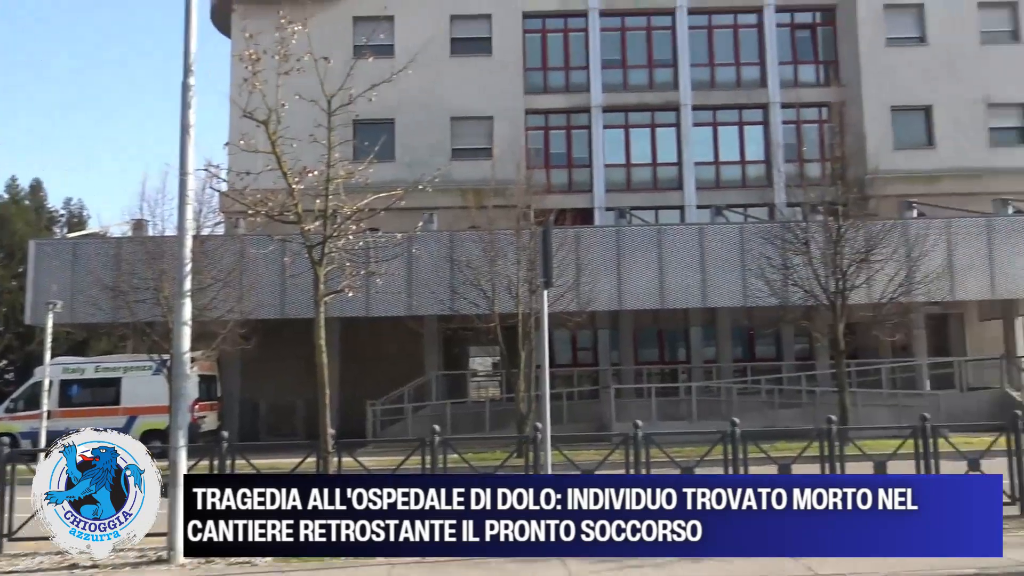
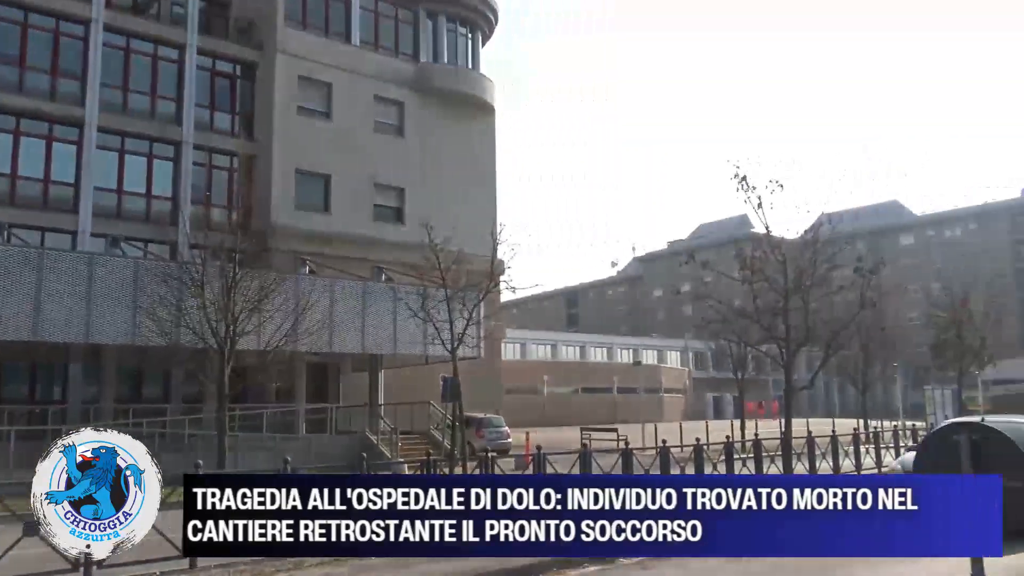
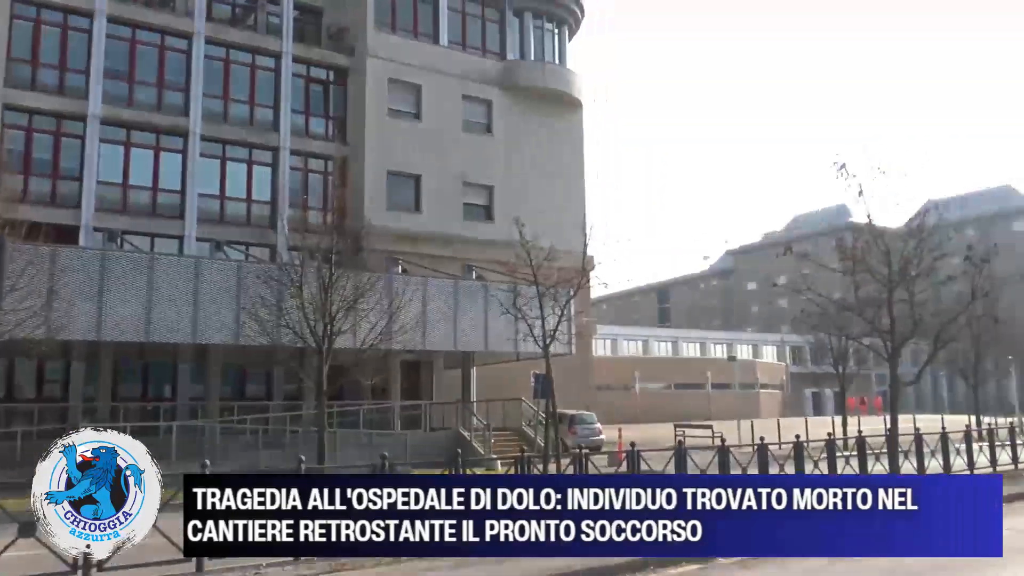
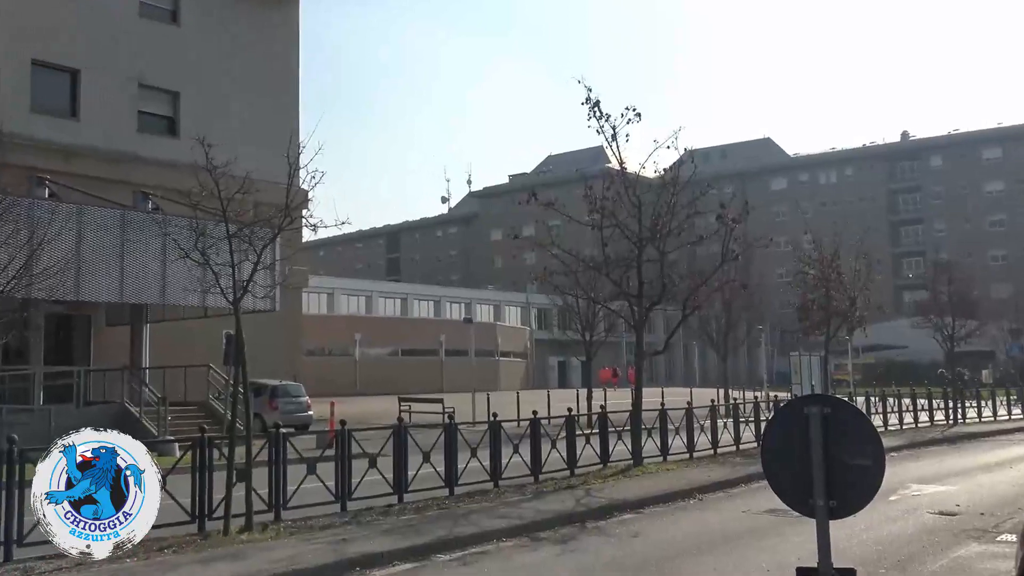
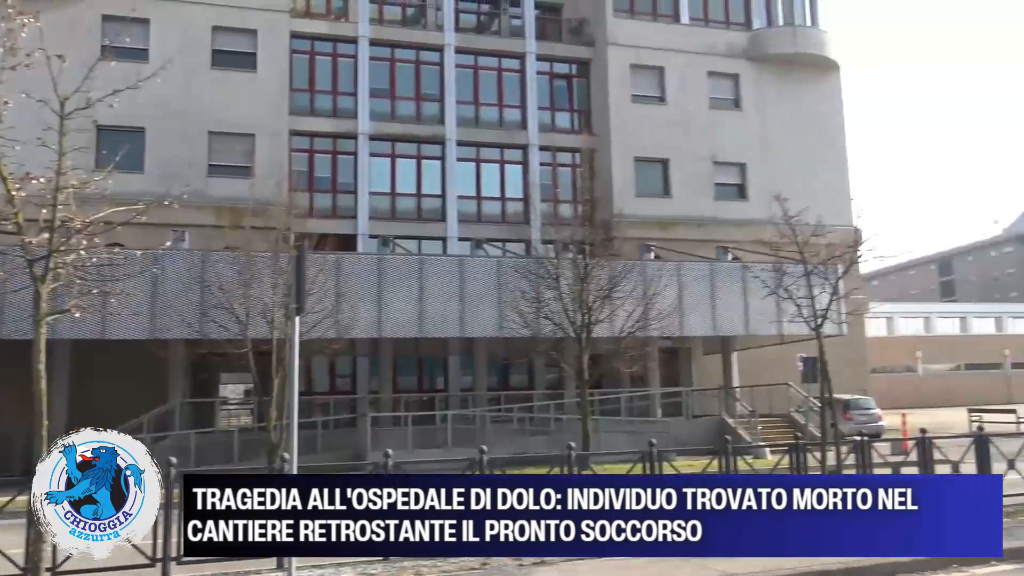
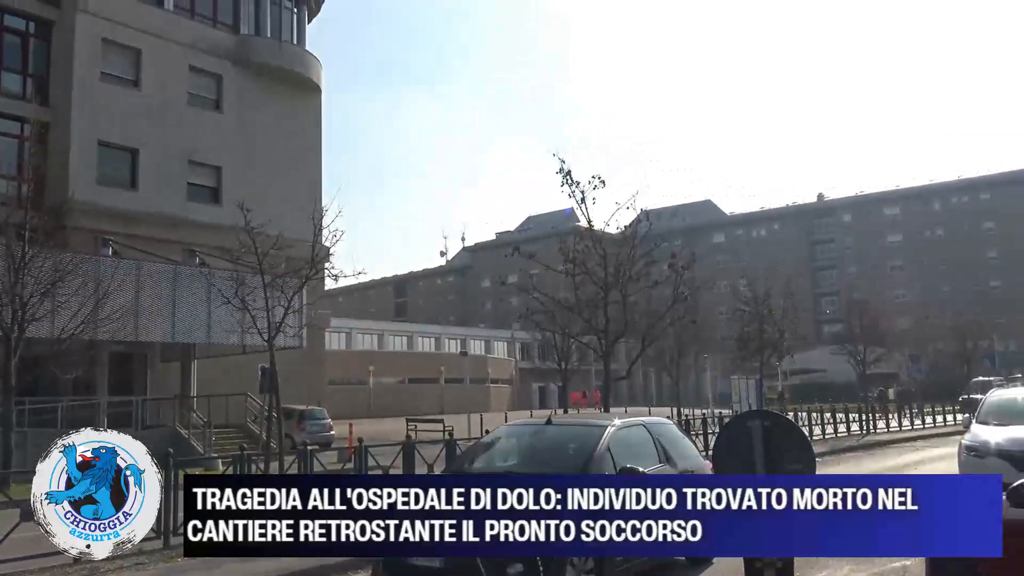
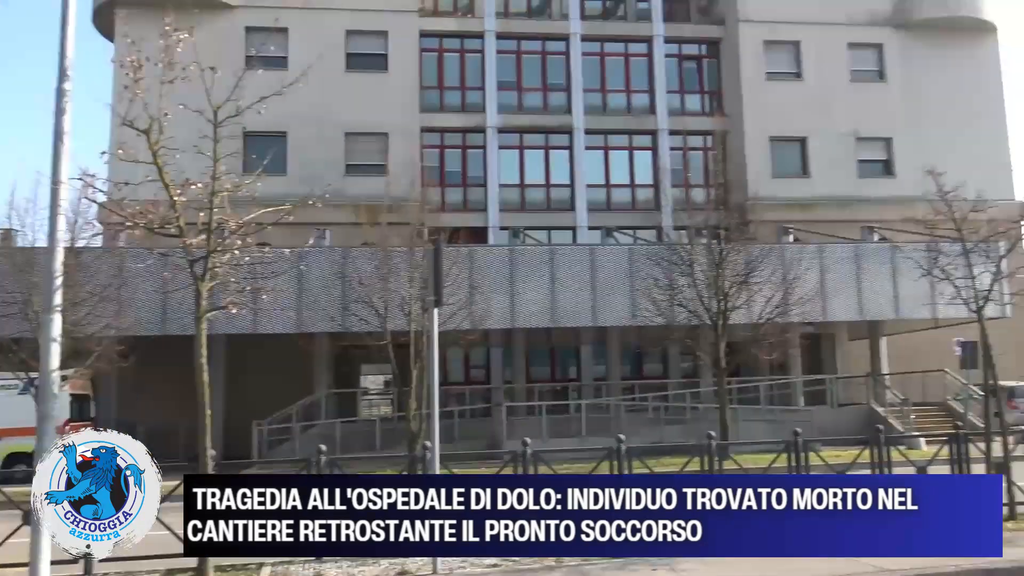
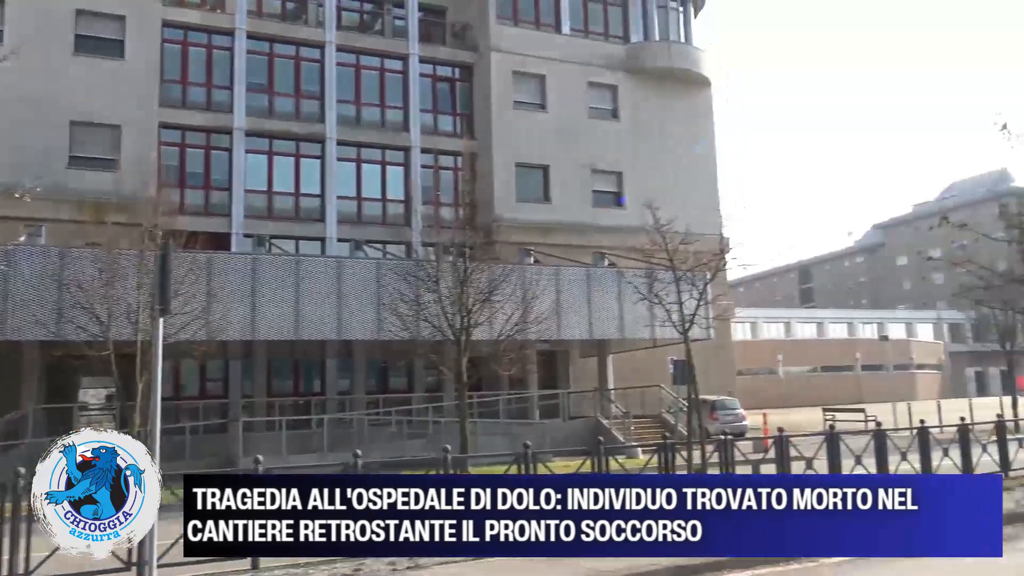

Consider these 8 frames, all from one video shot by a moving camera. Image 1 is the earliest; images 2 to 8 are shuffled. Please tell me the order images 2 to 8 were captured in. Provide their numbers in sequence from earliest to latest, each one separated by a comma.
7, 5, 8, 3, 2, 6, 4
